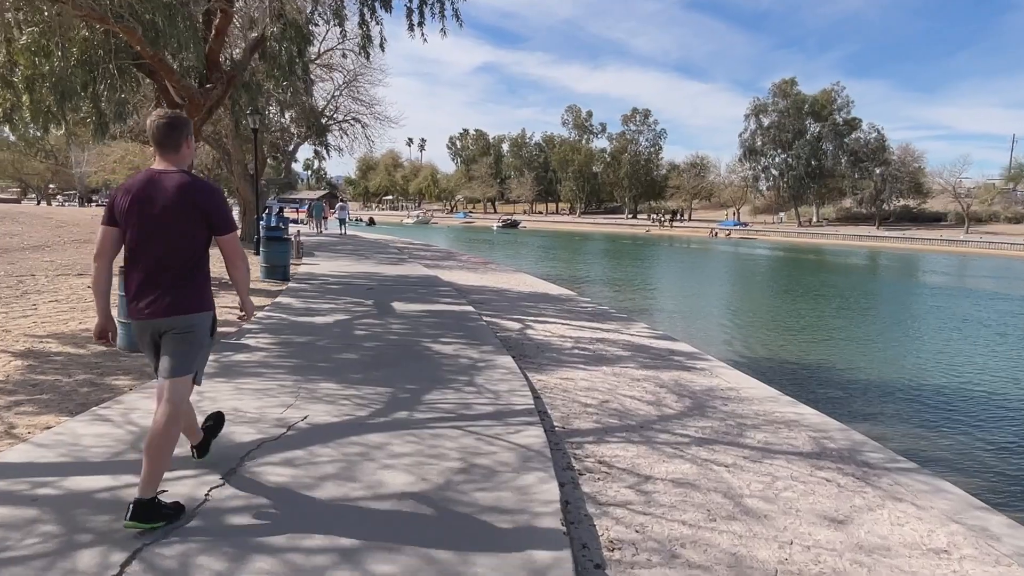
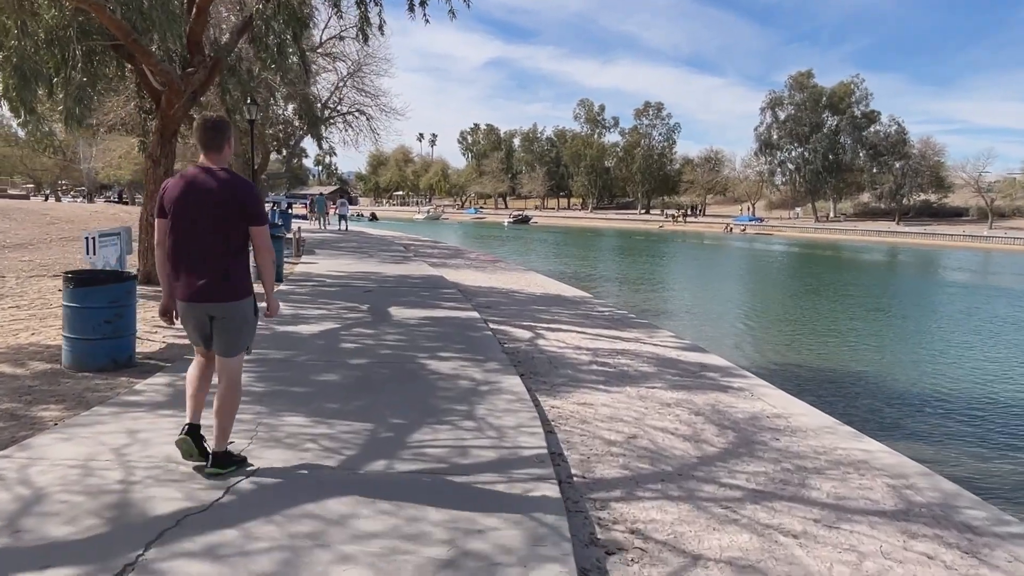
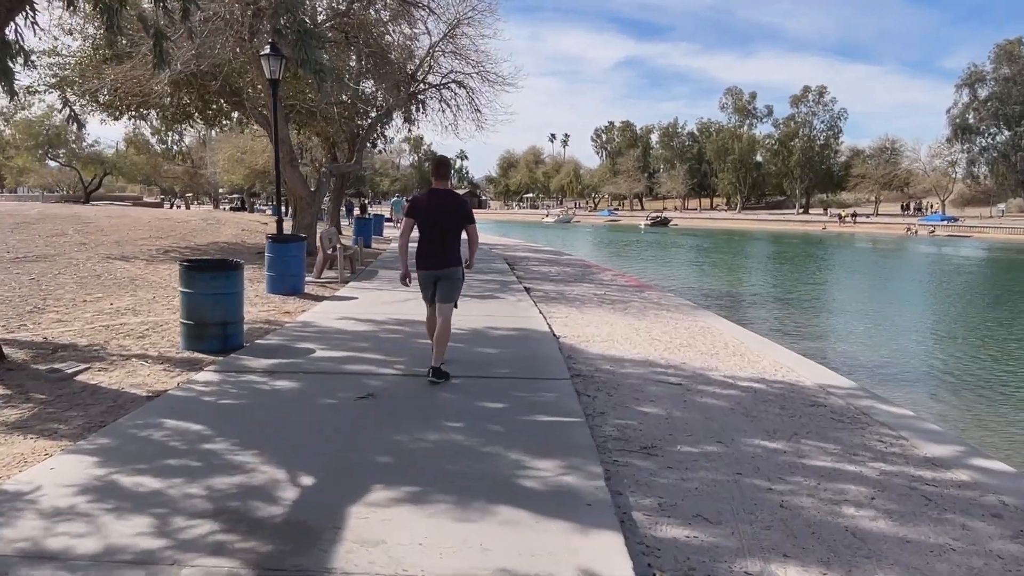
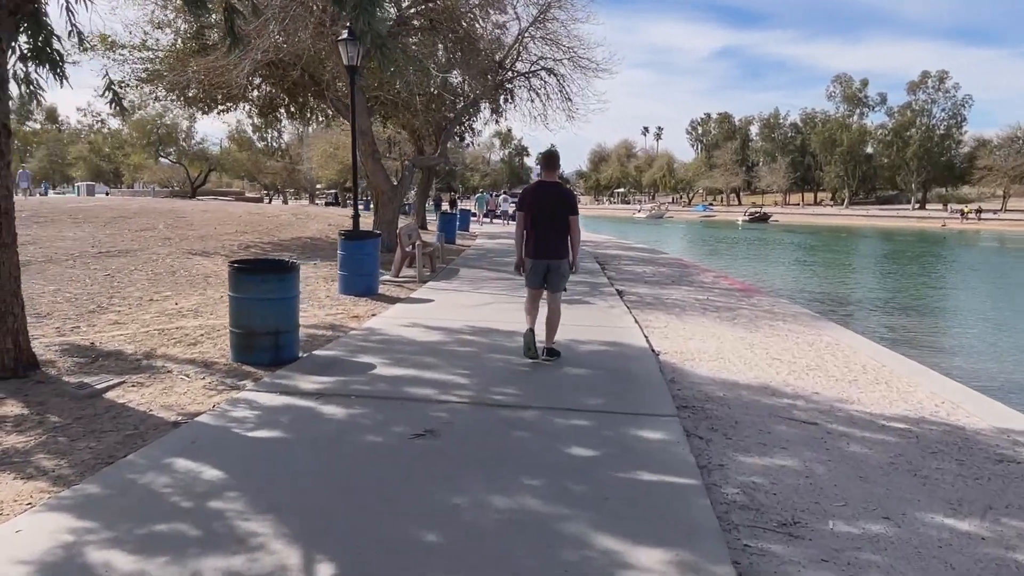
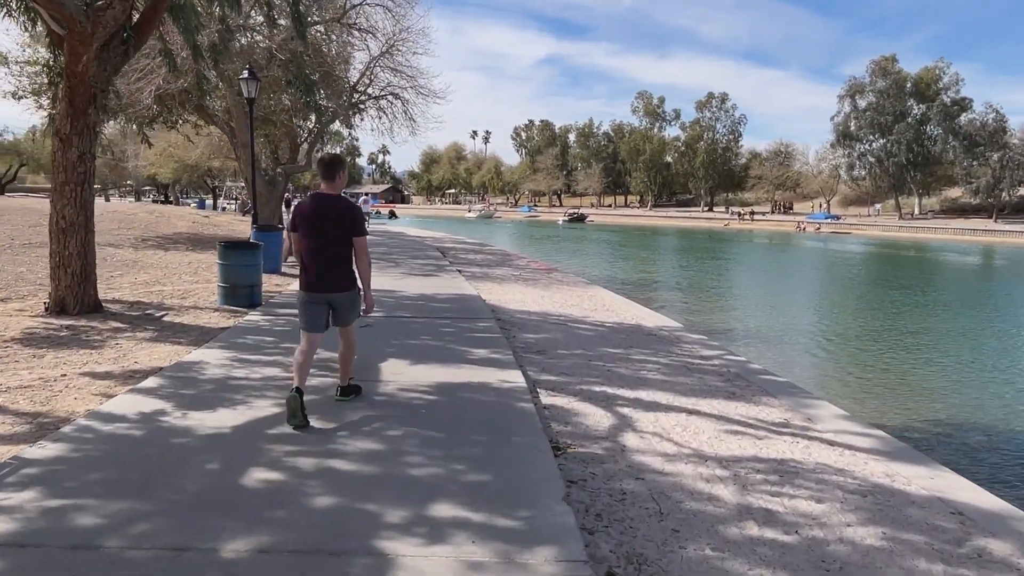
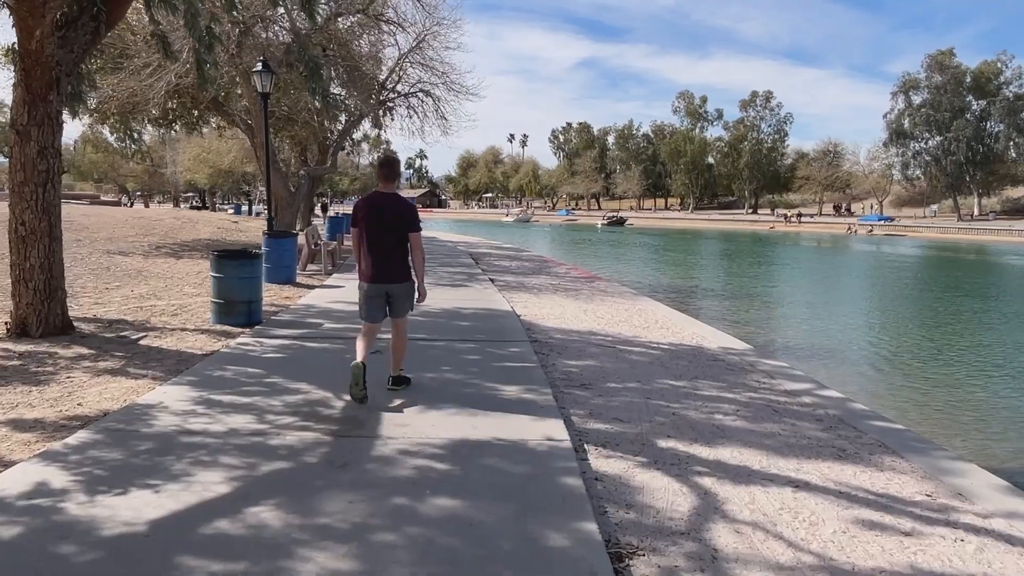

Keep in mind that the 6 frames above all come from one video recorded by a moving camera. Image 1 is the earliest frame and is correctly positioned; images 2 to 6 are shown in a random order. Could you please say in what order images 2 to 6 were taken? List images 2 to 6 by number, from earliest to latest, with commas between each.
2, 5, 6, 3, 4
